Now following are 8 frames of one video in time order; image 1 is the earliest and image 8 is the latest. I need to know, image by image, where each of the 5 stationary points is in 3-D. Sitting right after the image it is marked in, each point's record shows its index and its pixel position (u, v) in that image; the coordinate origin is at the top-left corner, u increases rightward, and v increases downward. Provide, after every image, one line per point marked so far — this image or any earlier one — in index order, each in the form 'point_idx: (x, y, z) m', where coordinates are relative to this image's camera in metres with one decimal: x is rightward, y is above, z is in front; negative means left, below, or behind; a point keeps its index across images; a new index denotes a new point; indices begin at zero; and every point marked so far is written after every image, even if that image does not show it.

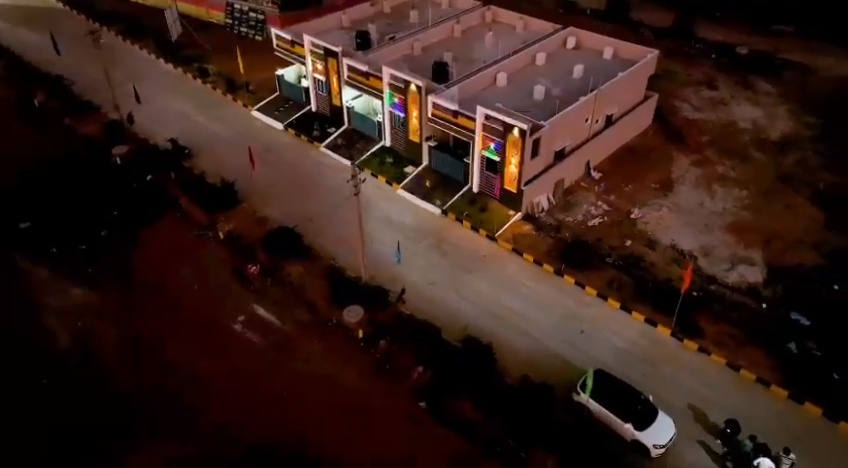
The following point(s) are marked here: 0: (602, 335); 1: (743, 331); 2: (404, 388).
0: (+5.0, -2.8, +15.8) m
1: (+9.2, -2.8, +15.9) m
2: (-0.4, -3.9, +14.4) m
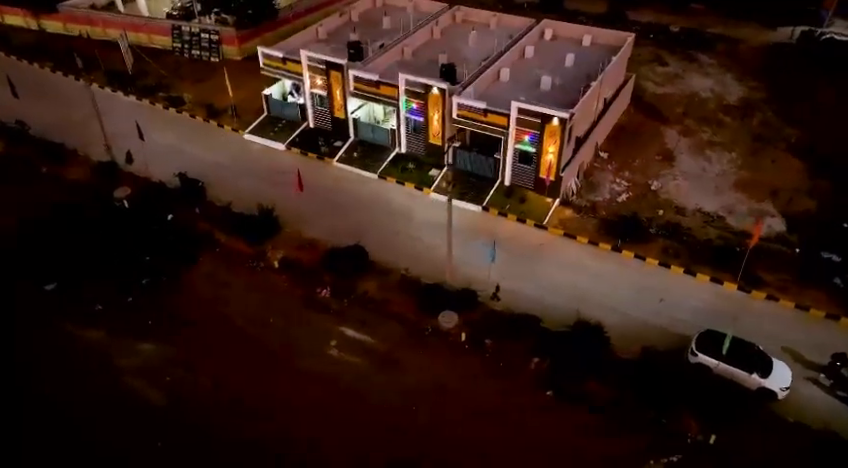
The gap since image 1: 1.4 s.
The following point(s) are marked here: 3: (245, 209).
0: (+7.6, -1.9, +16.9) m
1: (+11.6, -1.3, +17.7) m
2: (+2.7, -3.7, +14.6) m
3: (-6.0, +0.8, +20.0) m
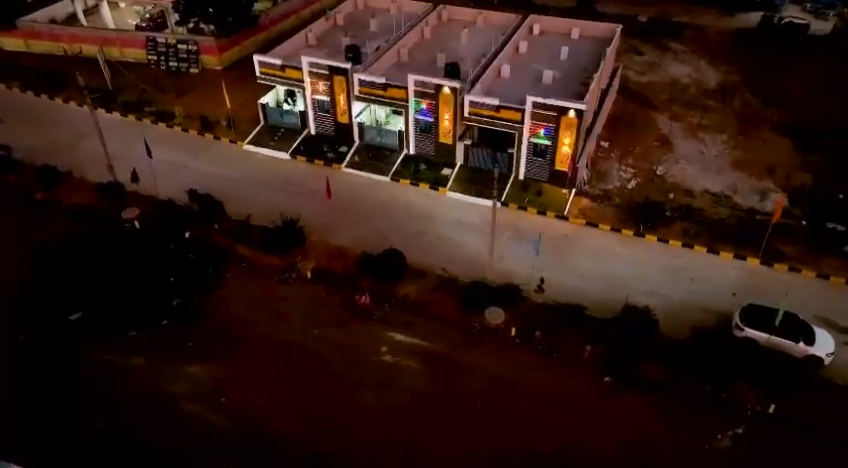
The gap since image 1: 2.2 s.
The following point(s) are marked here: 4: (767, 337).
0: (+8.8, -1.3, +17.5) m
1: (+12.7, -0.4, +18.6) m
2: (+4.2, -3.5, +14.9) m
3: (-5.2, +0.4, +19.5) m
4: (+8.7, -2.6, +14.6) m
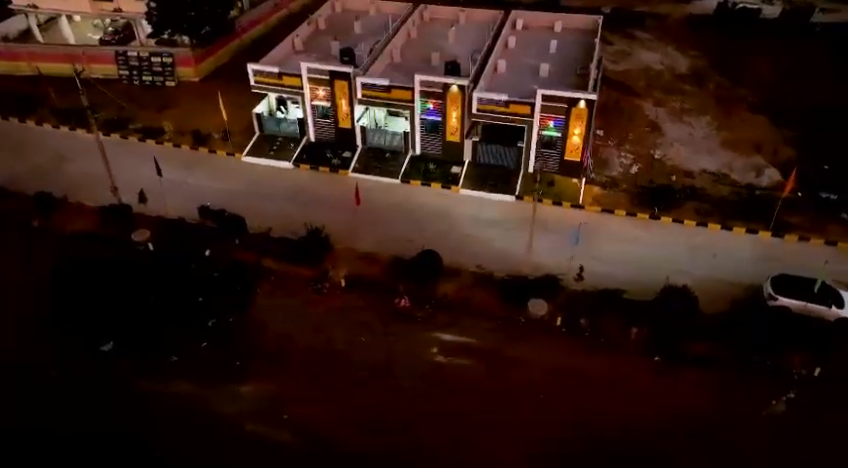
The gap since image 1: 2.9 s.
0: (+9.8, -0.6, +18.3) m
1: (+13.5, +0.6, +19.7) m
2: (+5.6, -3.1, +15.3) m
3: (-4.4, 0.0, +19.0) m
4: (+10.1, -1.9, +15.4) m
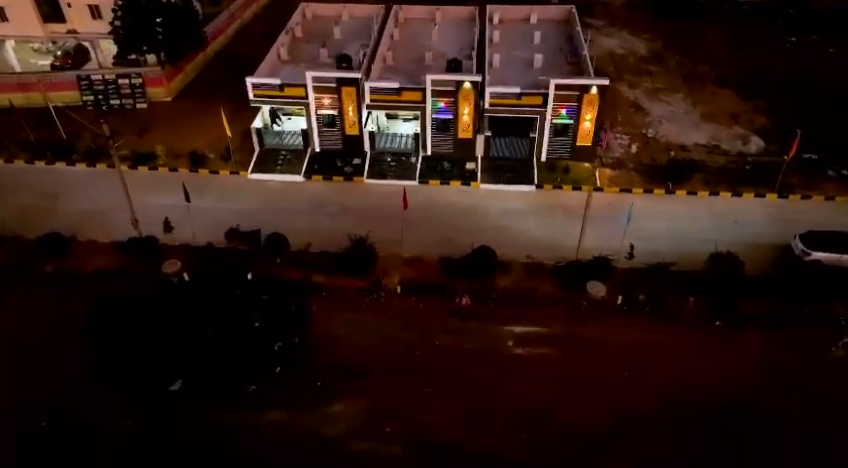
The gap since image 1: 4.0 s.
0: (+11.1, +0.6, +19.6) m
1: (+14.4, +2.2, +21.5) m
2: (+7.6, -2.4, +16.1) m
3: (-3.1, -0.4, +18.5) m
4: (+11.9, -0.6, +16.8) m
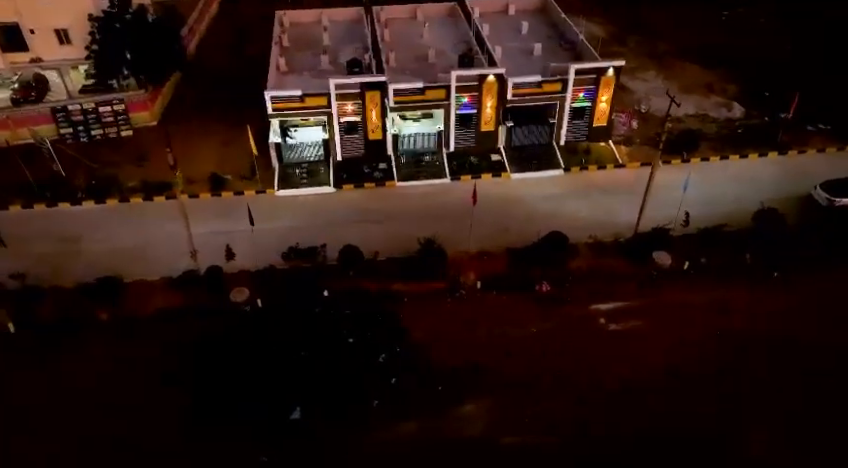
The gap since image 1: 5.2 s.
0: (+12.6, +2.2, +21.4) m
1: (+15.3, +4.2, +23.7) m
2: (+10.1, -1.1, +17.5) m
3: (-1.0, -0.6, +18.3) m
4: (+13.9, +1.1, +18.7) m
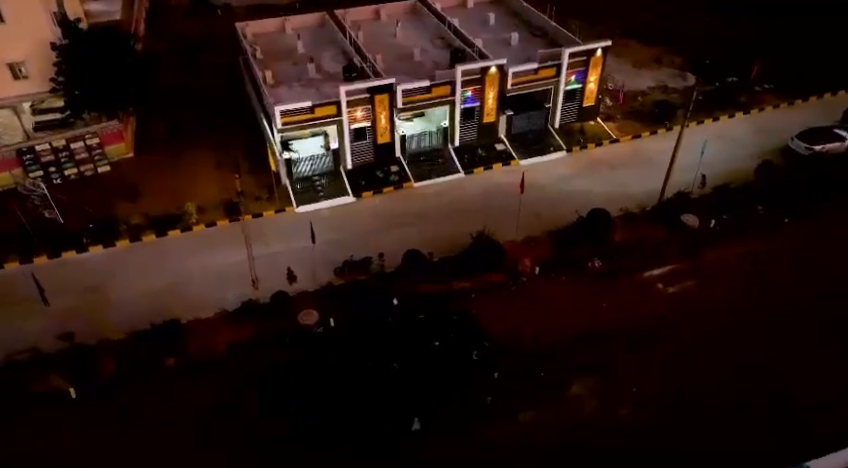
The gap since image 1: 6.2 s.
0: (+13.0, +4.1, +23.5) m
1: (+15.0, +6.5, +26.2) m
2: (+11.6, +0.5, +19.3) m
3: (+0.6, -0.6, +18.3) m
4: (+14.8, +3.2, +21.1) m
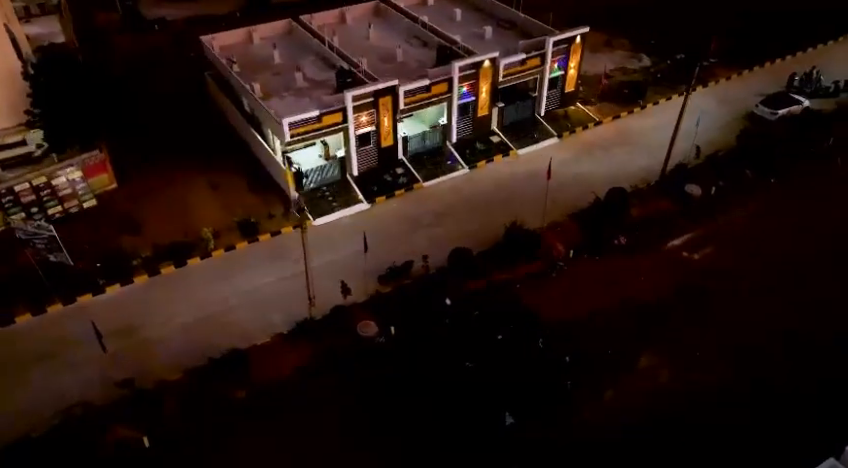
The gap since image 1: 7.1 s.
0: (+12.6, +5.6, +25.3) m
1: (+14.0, +8.2, +28.3) m
2: (+12.3, +1.9, +21.0) m
3: (+1.7, -0.4, +18.6) m
4: (+14.9, +5.0, +23.2) m
